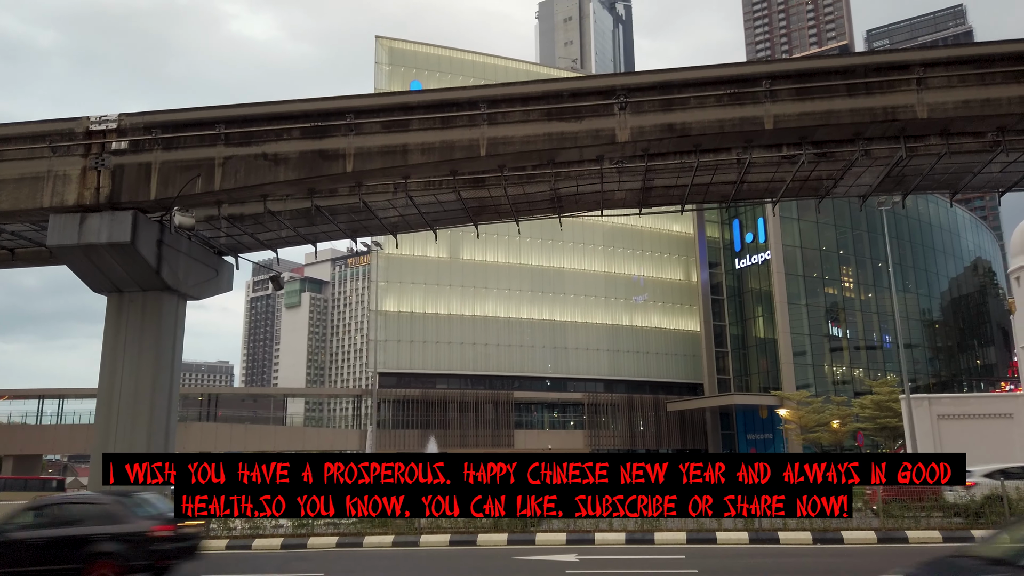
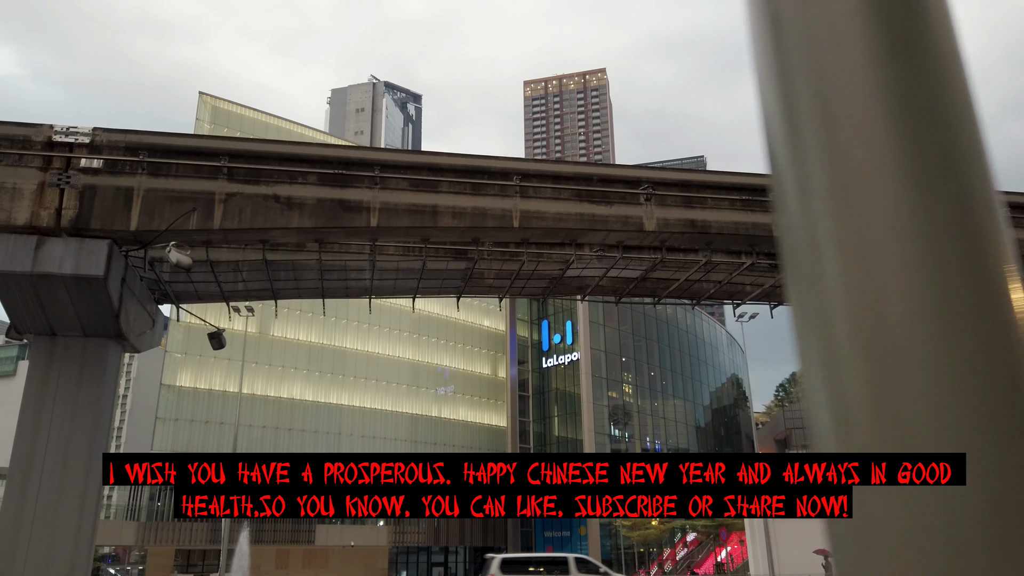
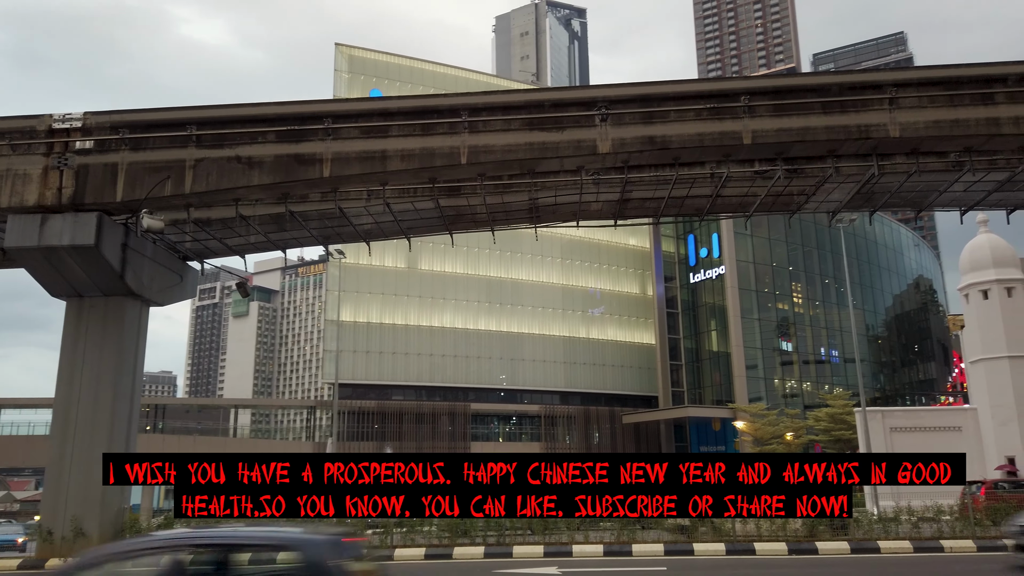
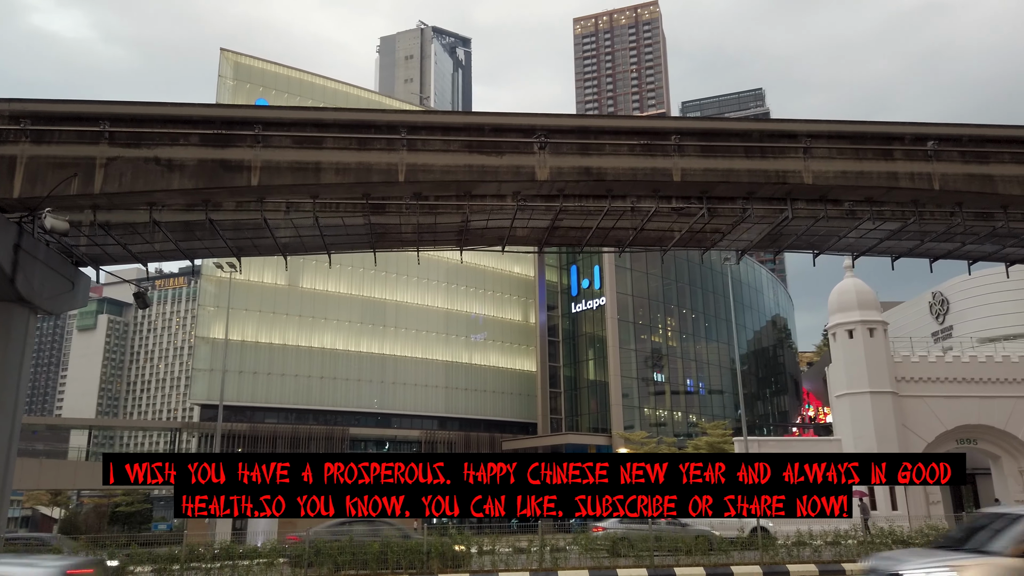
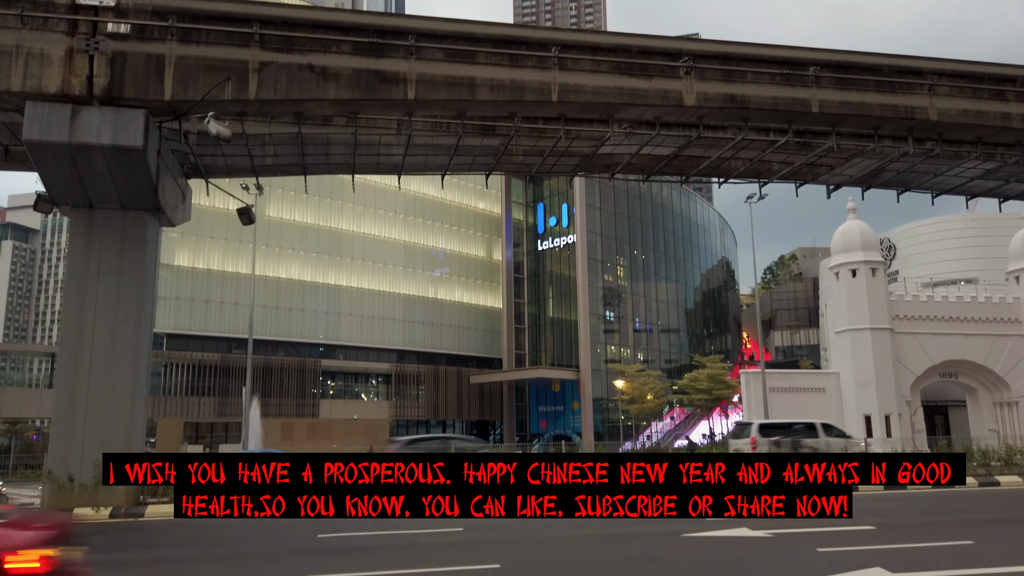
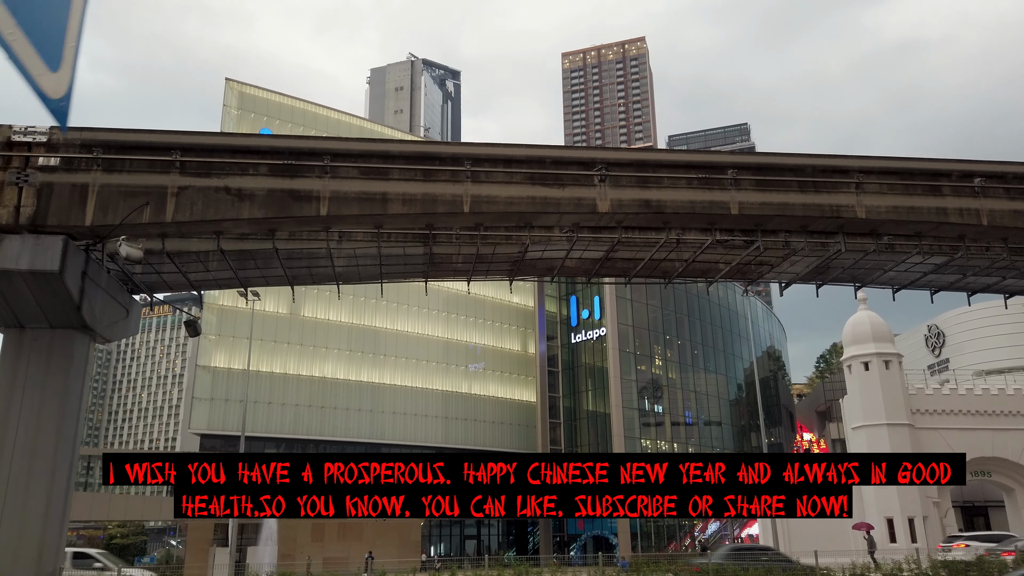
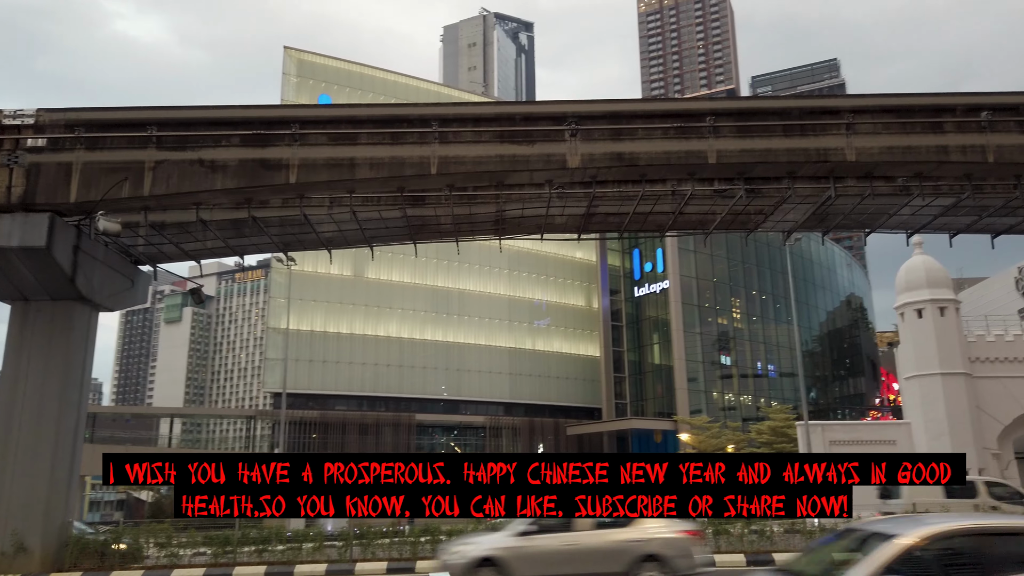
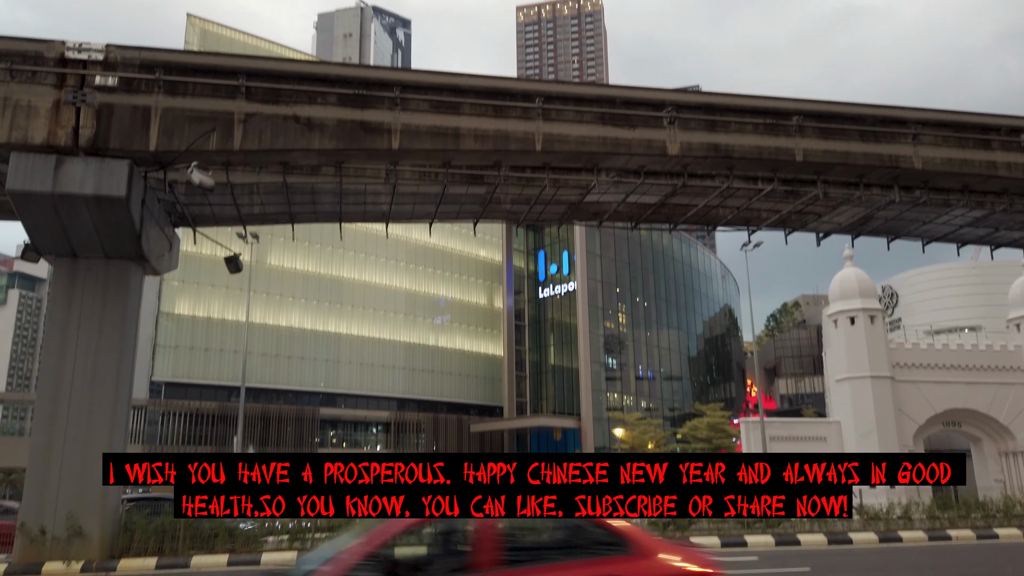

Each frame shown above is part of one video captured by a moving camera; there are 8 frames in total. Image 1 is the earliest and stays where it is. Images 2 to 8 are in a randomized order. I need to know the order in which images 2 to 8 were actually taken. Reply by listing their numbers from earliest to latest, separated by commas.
3, 7, 4, 6, 2, 8, 5
